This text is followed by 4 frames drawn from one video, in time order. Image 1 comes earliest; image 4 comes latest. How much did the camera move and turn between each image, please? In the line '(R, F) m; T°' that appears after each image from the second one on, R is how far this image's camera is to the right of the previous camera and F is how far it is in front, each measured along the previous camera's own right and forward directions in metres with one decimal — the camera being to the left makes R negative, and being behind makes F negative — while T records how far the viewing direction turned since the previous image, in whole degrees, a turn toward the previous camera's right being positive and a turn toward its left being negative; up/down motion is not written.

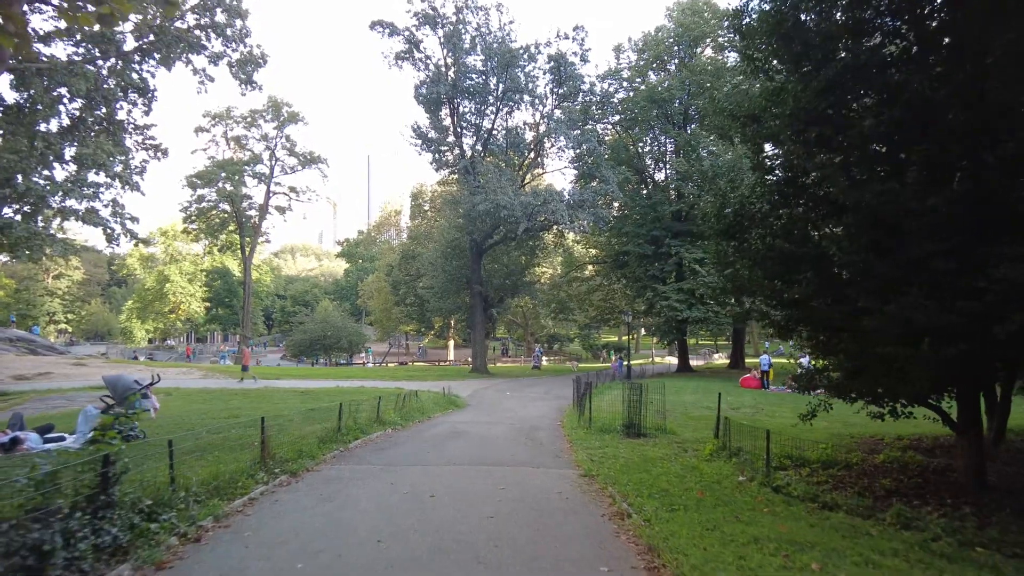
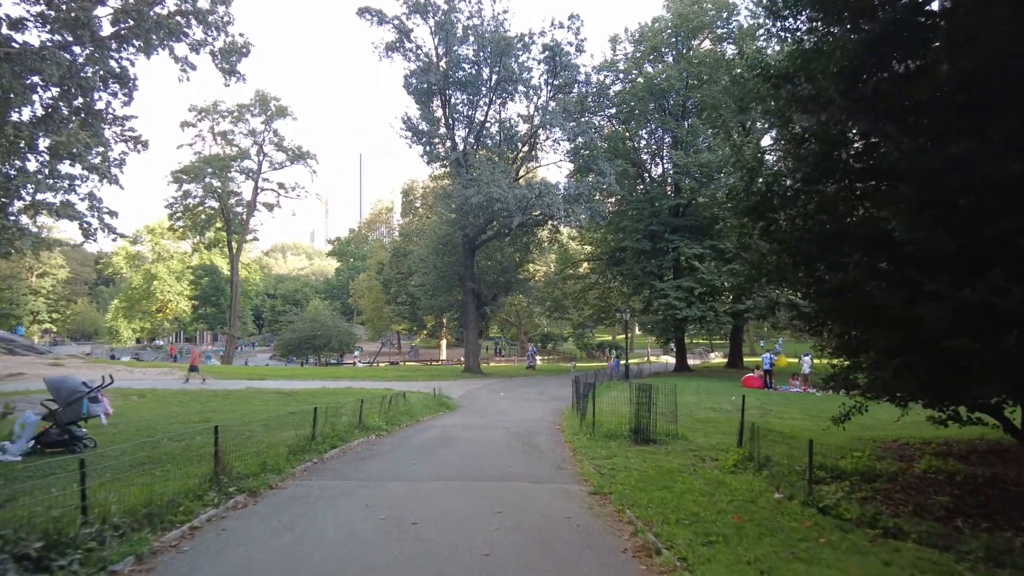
(-0.1, +1.1) m; +1°
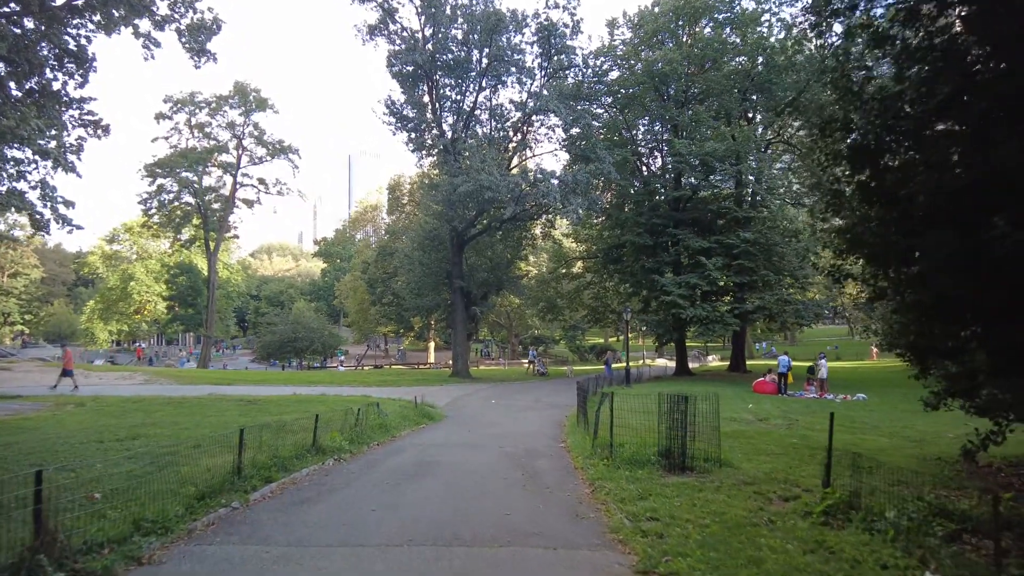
(-0.1, +2.4) m; +1°
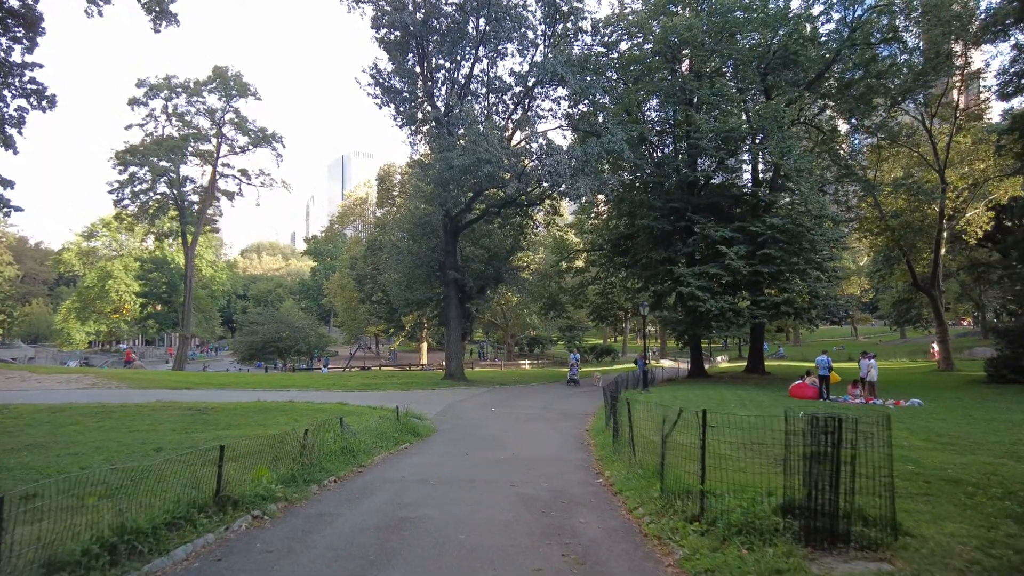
(-0.3, +3.5) m; +1°
